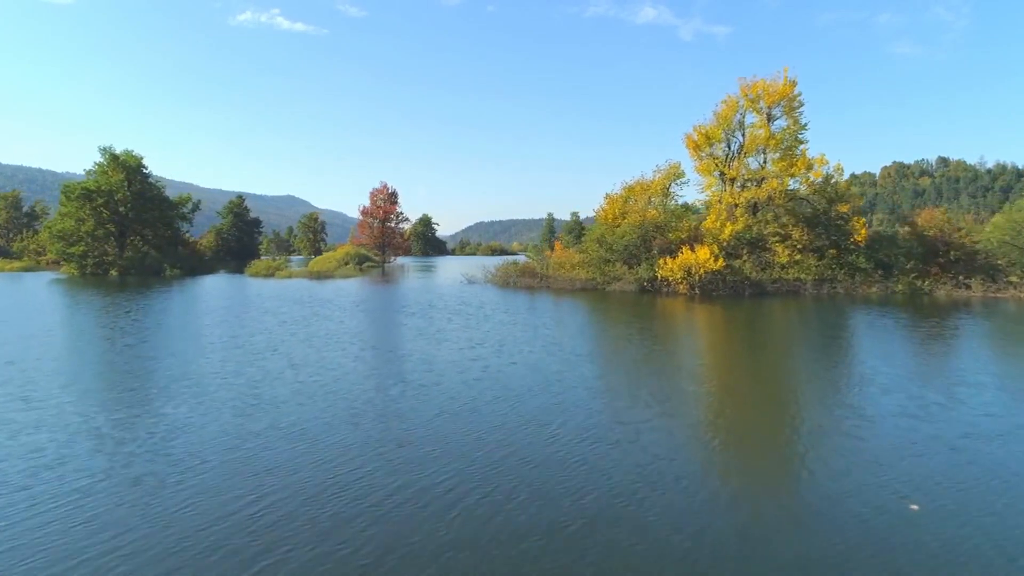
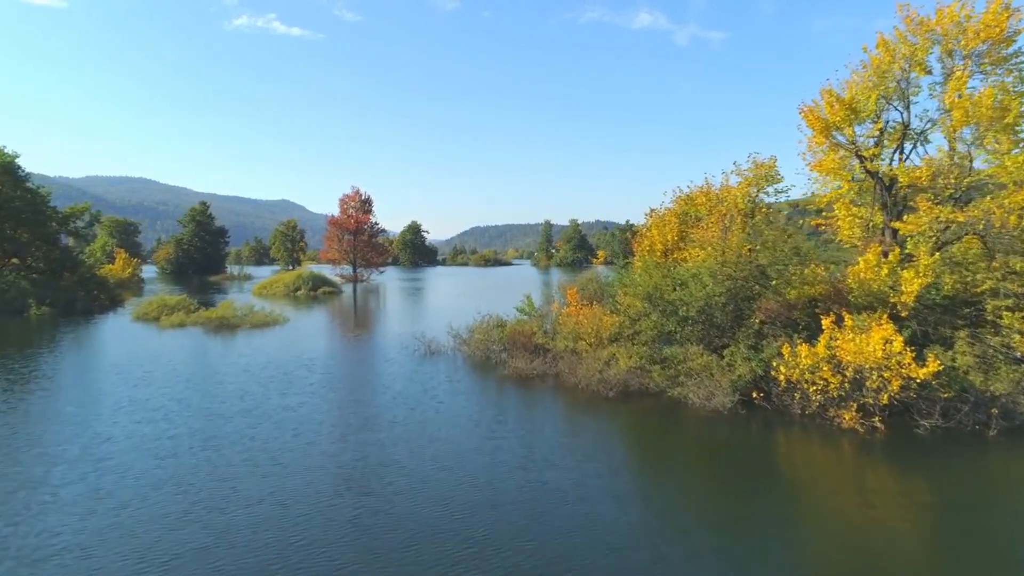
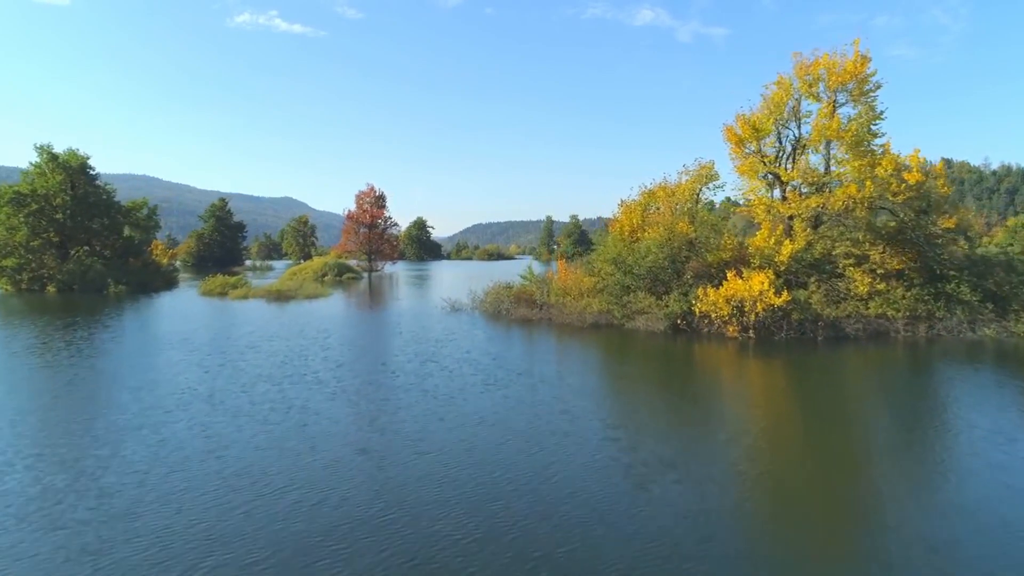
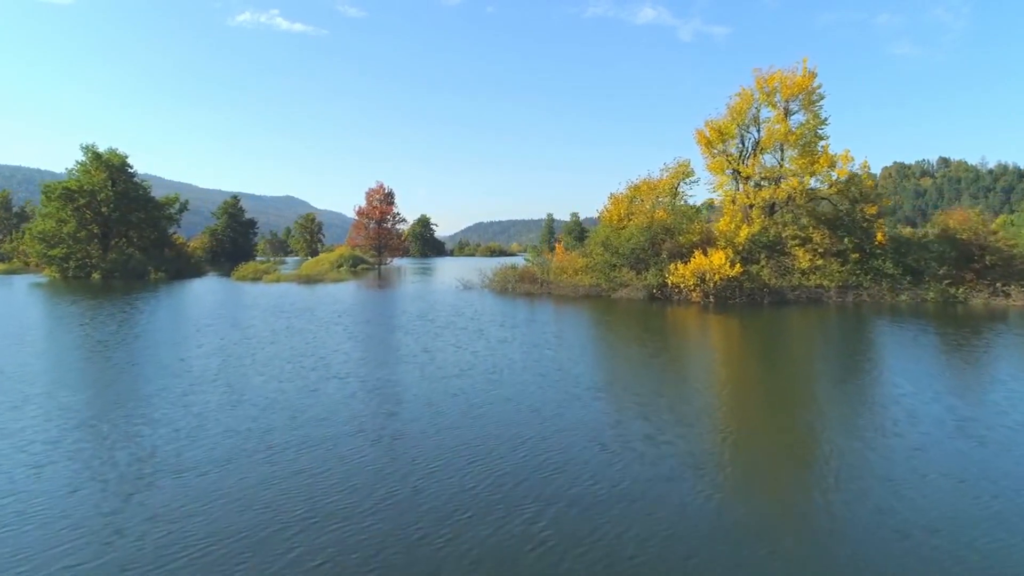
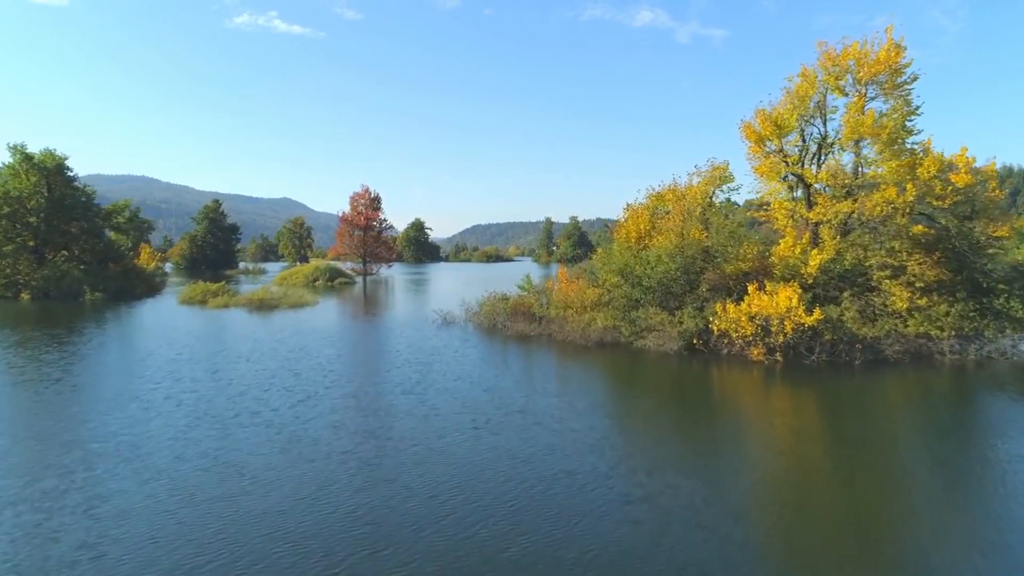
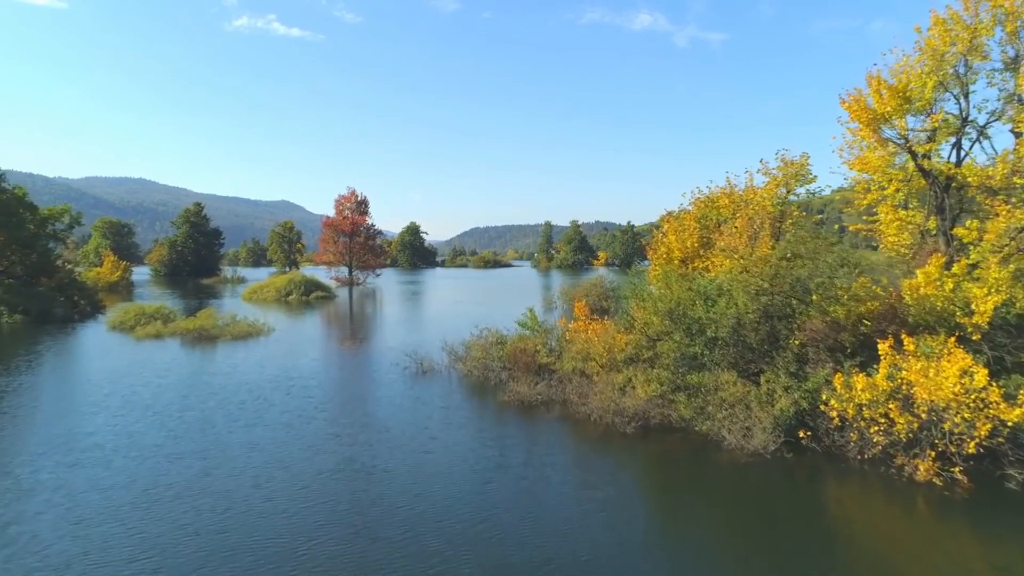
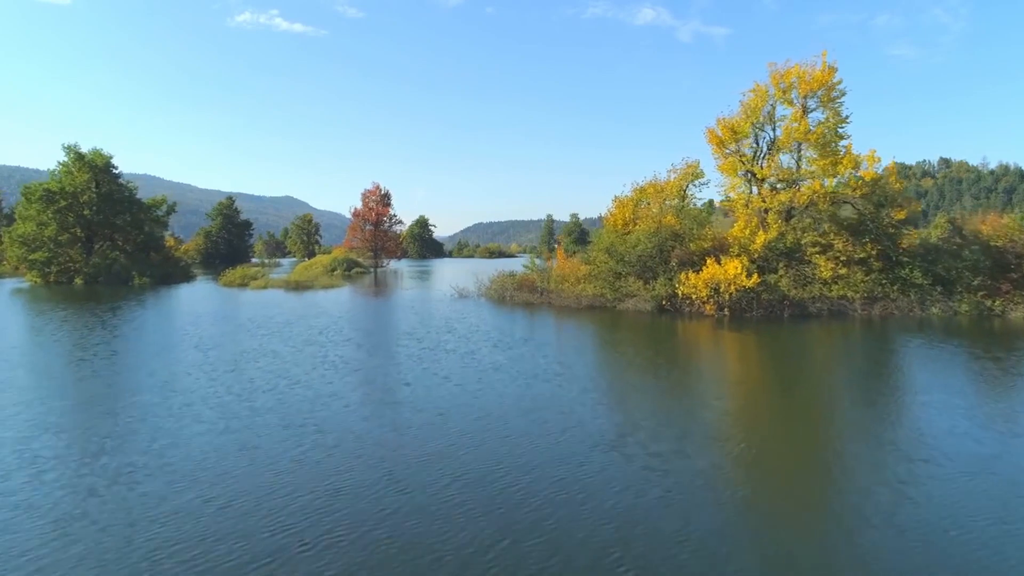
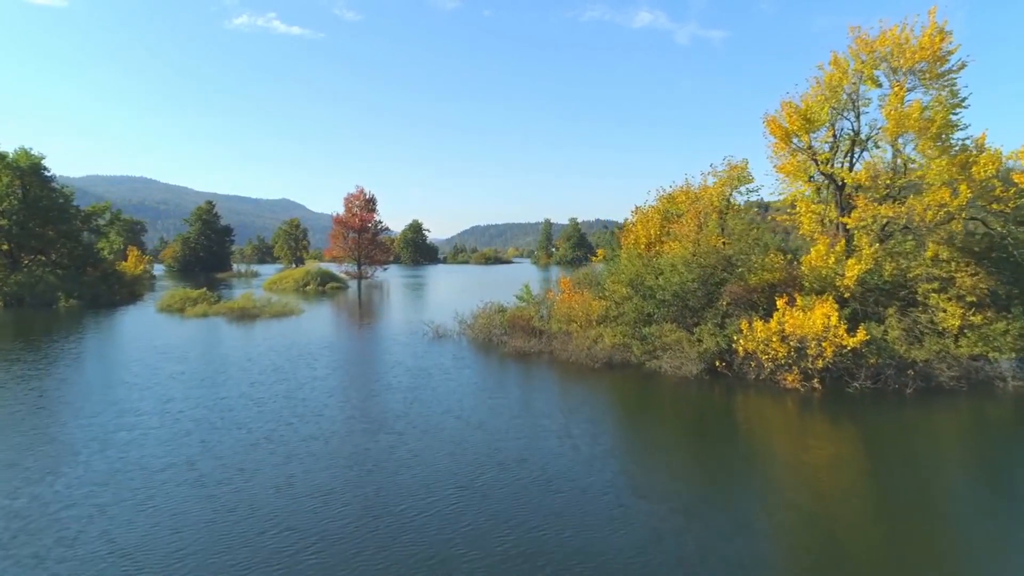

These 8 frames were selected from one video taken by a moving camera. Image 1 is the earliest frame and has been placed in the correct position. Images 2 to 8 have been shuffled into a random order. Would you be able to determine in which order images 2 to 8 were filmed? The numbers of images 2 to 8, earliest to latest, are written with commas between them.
4, 7, 3, 5, 8, 2, 6
